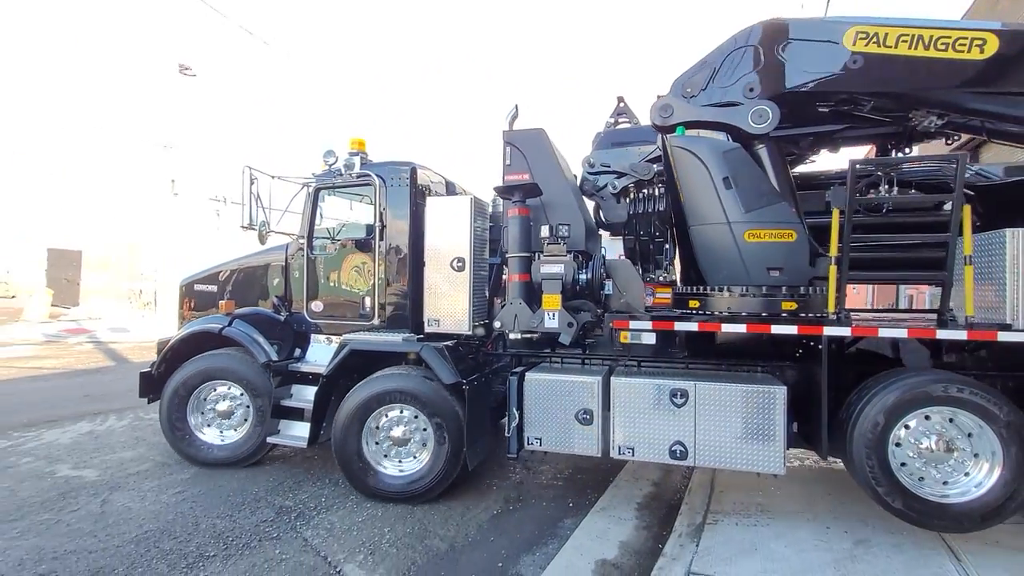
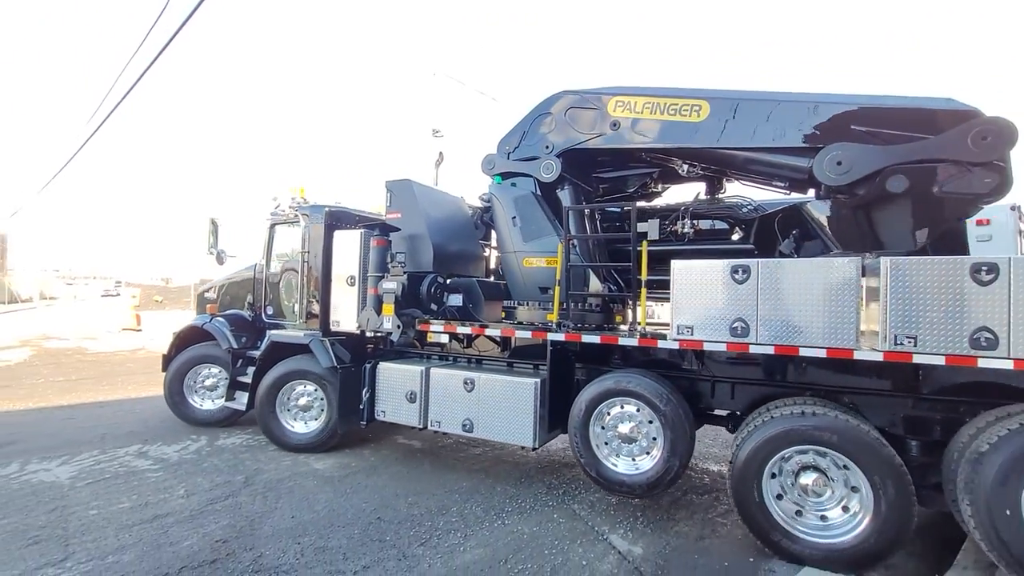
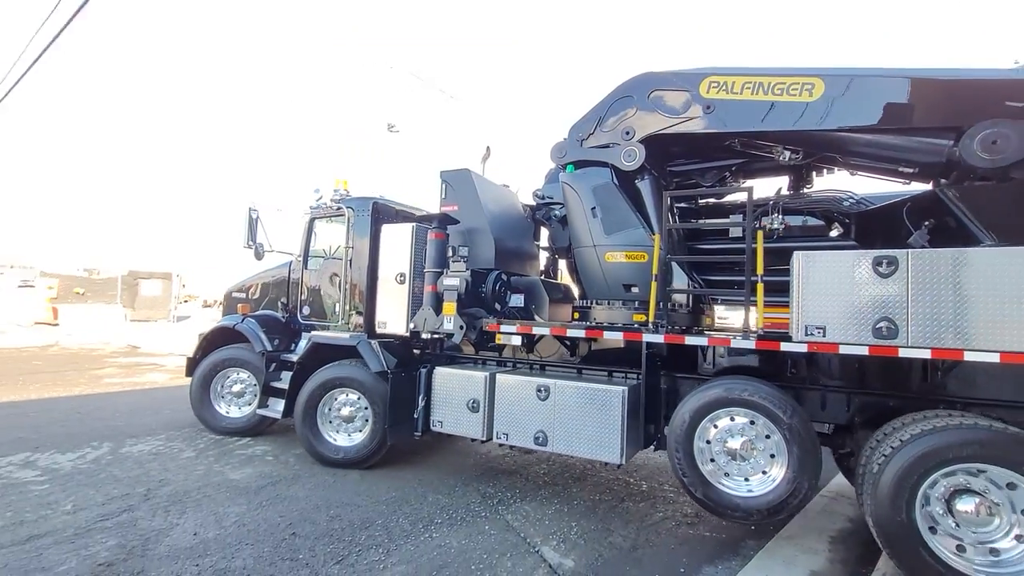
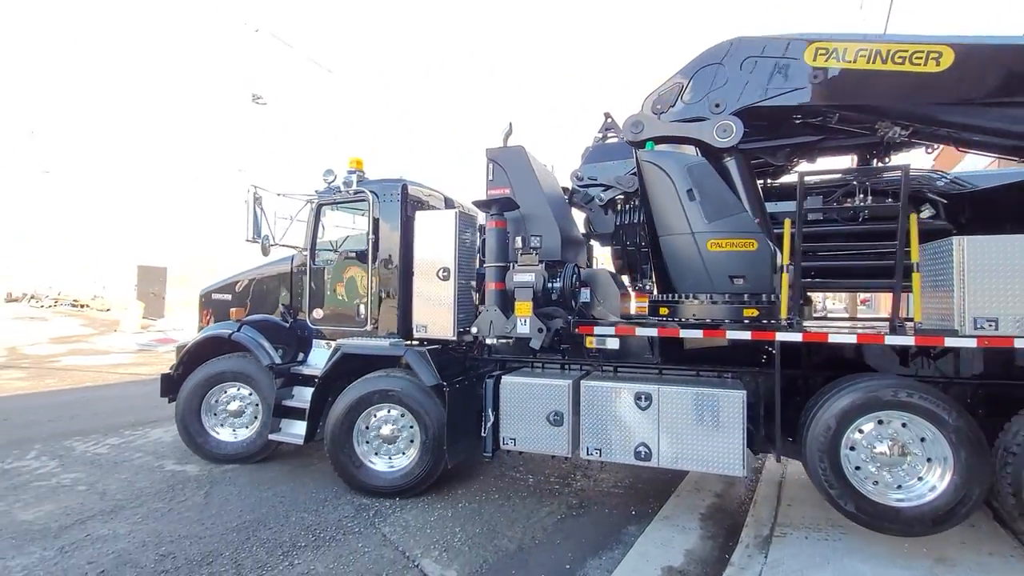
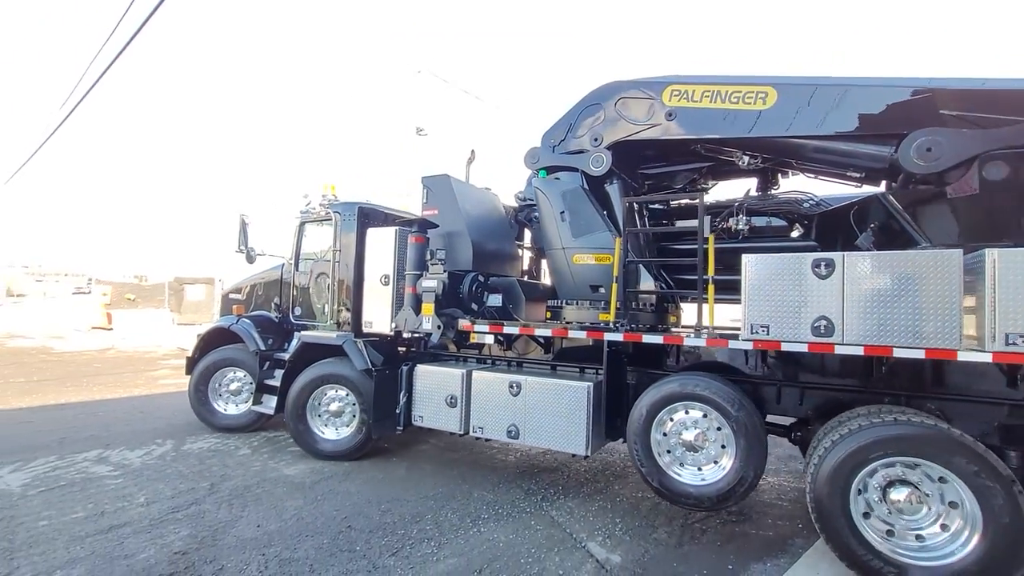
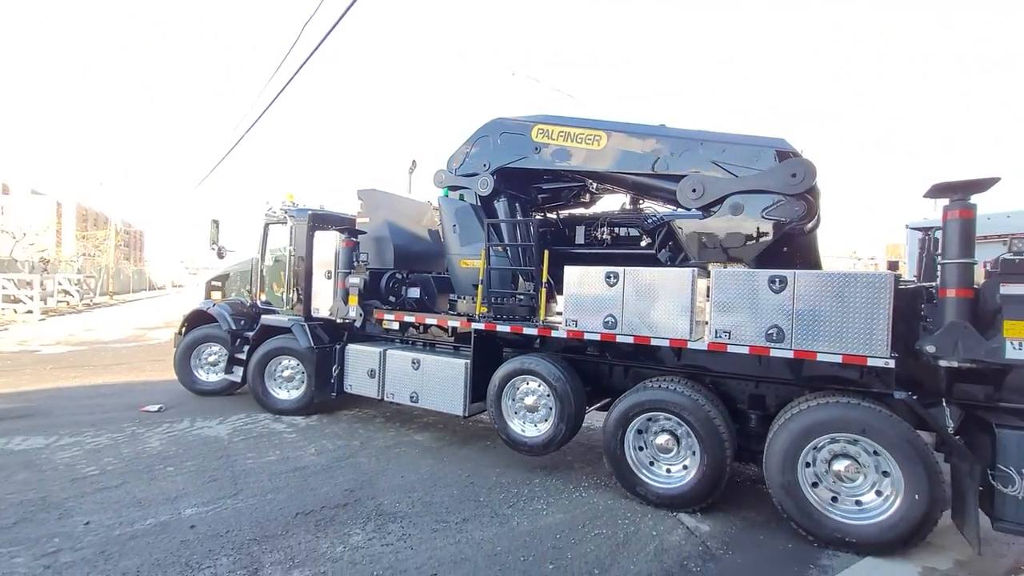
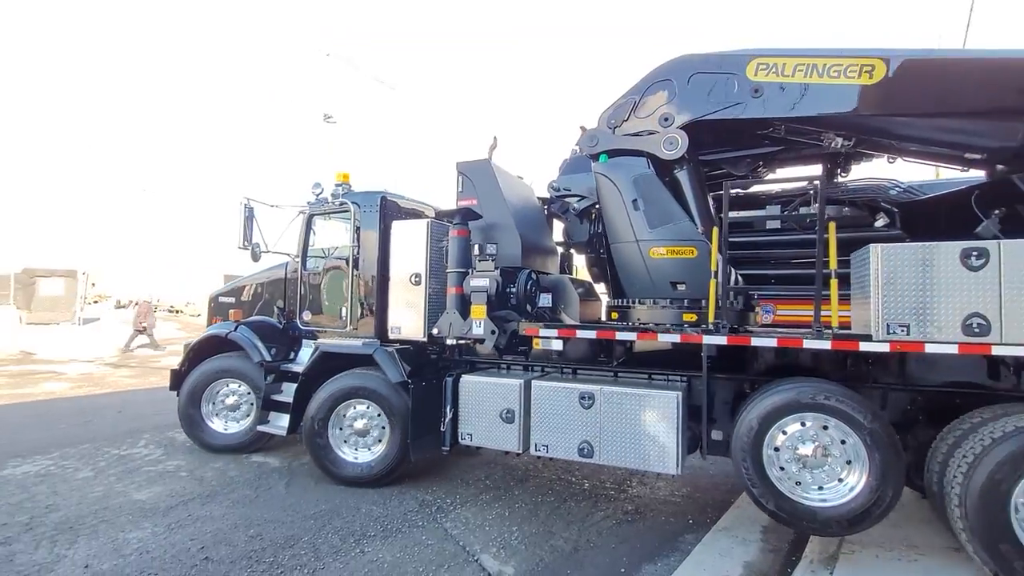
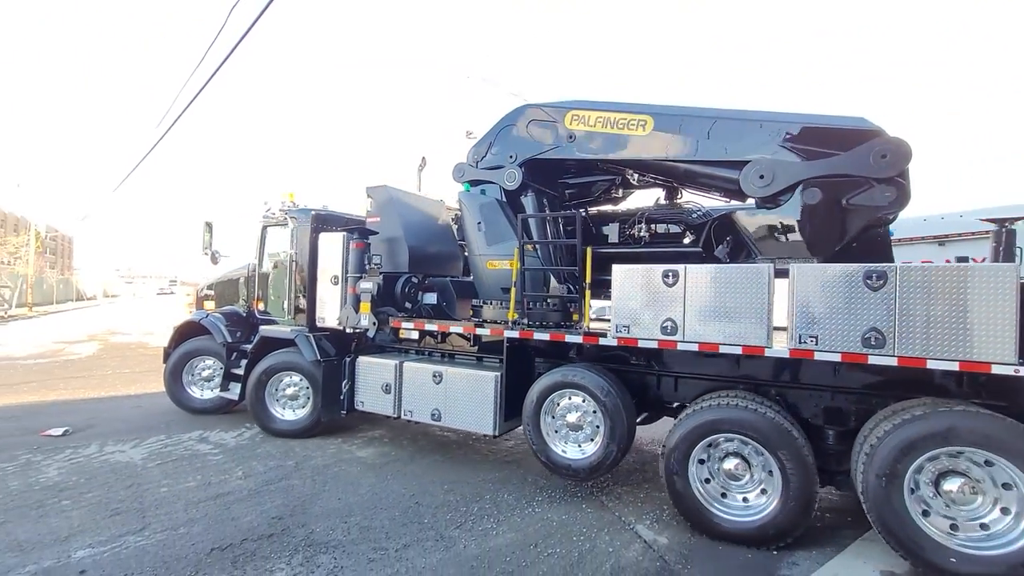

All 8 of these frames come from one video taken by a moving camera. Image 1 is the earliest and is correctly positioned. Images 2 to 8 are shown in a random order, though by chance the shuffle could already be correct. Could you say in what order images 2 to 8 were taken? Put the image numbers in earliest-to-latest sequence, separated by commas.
4, 7, 3, 5, 2, 8, 6
